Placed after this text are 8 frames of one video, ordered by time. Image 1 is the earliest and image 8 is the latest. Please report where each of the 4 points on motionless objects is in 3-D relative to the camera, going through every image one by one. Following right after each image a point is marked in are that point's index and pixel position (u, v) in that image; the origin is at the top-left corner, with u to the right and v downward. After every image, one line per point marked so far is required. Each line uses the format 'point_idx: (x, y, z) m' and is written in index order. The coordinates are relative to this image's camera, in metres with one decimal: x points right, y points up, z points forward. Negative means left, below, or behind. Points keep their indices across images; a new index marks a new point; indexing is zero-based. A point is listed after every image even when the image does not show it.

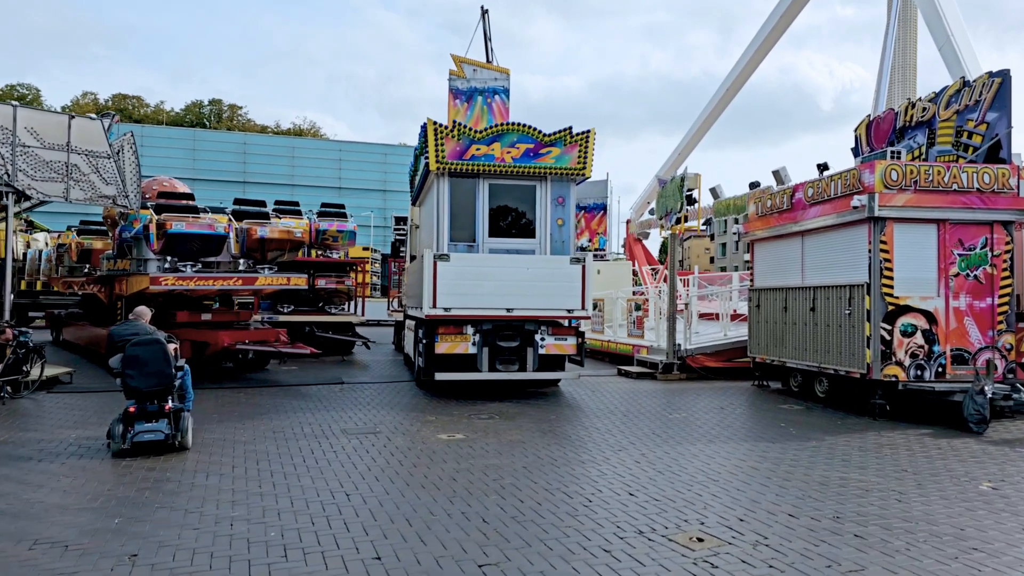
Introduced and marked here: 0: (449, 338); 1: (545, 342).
0: (-0.9, -0.7, +10.5) m
1: (+0.5, -0.8, +10.7) m
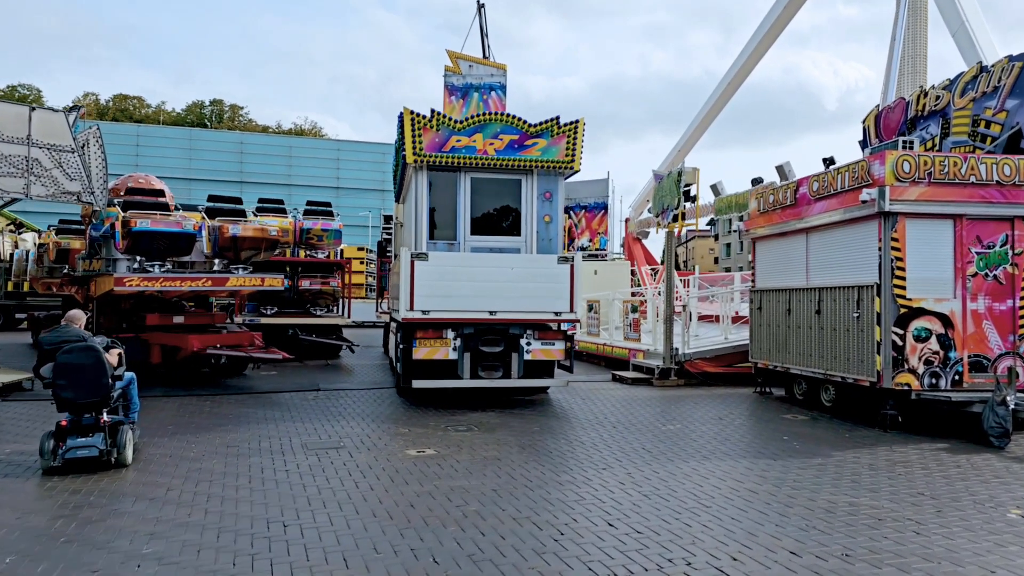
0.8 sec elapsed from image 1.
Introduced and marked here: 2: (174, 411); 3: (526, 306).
0: (-1.1, -0.7, +9.8) m
1: (+0.2, -0.8, +10.0) m
2: (-4.4, -1.6, +9.6) m
3: (+0.2, -0.2, +9.8) m
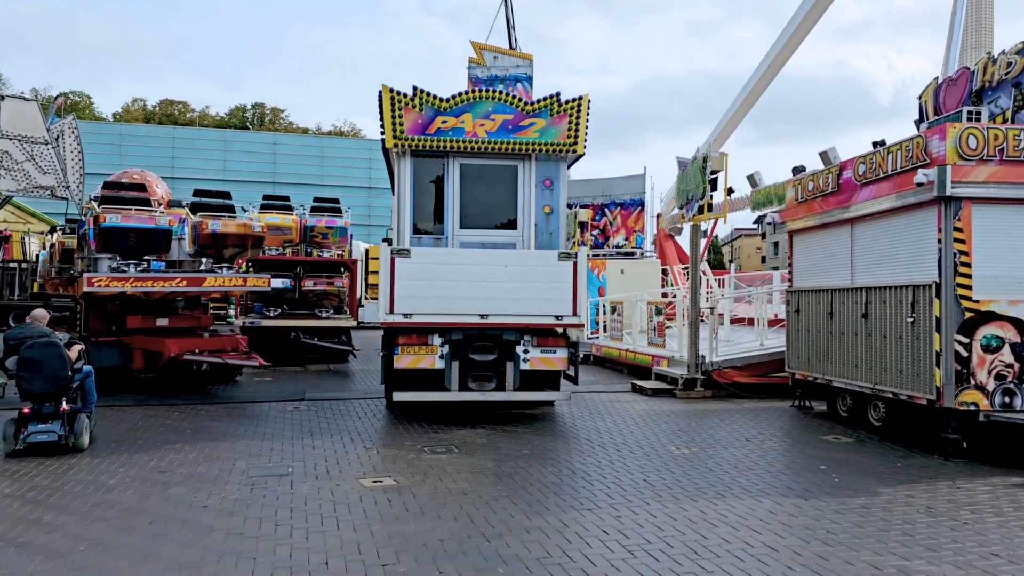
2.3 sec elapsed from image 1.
0: (-1.2, -0.7, +8.7) m
1: (+0.2, -0.8, +8.8) m
2: (-4.5, -1.6, +8.7) m
3: (+0.1, -0.2, +8.6) m
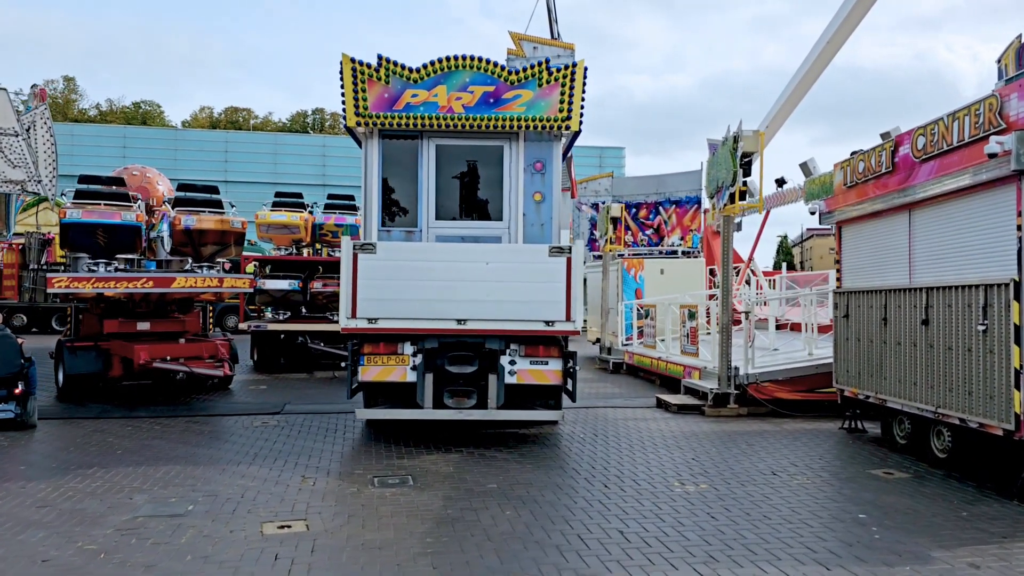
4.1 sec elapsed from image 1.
0: (-1.3, -0.7, +7.5) m
1: (0.0, -0.8, +7.6) m
2: (-4.6, -1.6, +7.8) m
3: (0.0, -0.2, +7.4) m
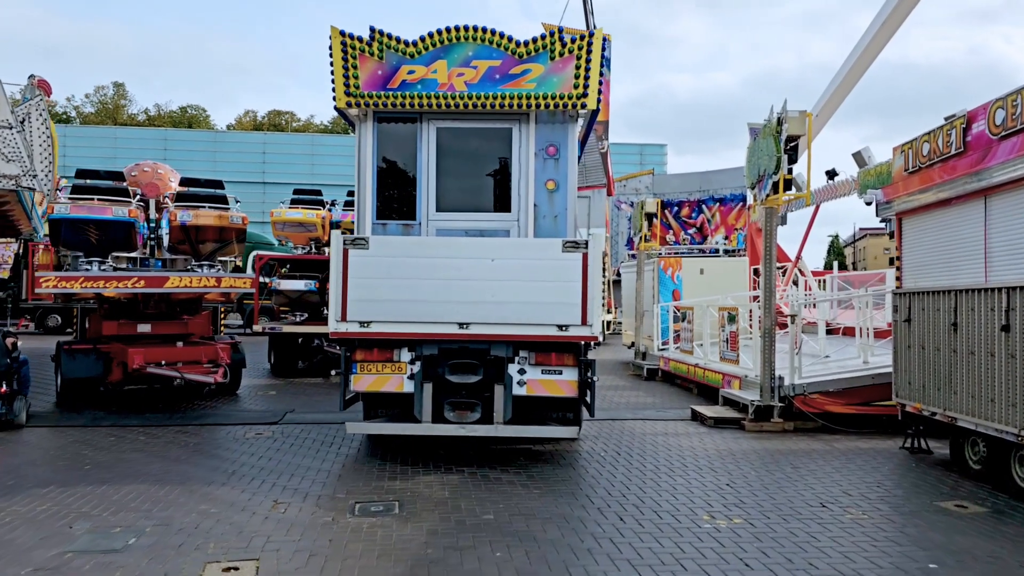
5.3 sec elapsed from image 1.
0: (-1.3, -0.7, +6.8) m
1: (+0.1, -0.8, +6.7) m
2: (-4.5, -1.6, +7.2) m
3: (0.0, -0.2, +6.5) m
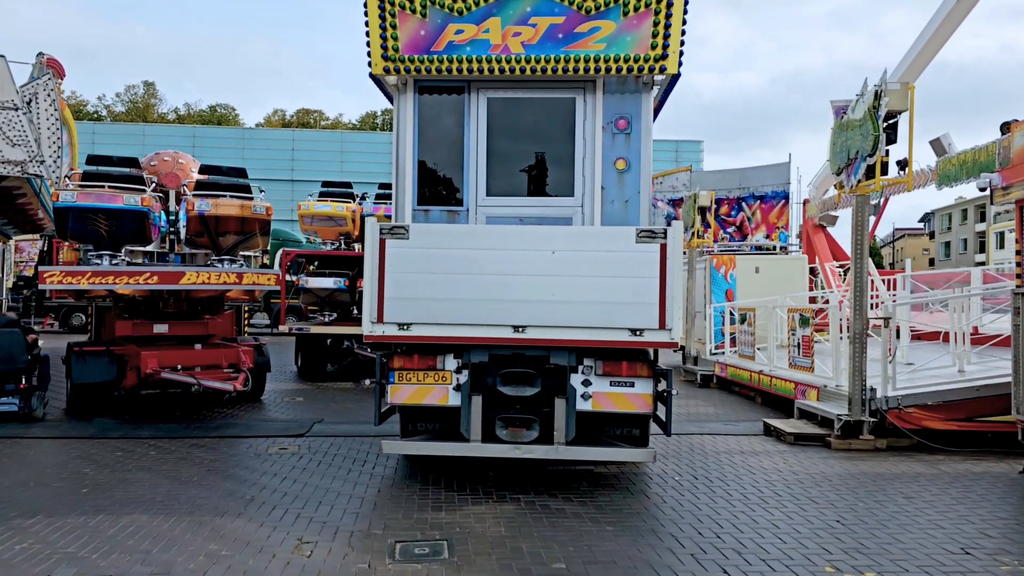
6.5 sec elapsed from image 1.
0: (-0.8, -0.7, +5.8) m
1: (+0.6, -0.8, +5.7) m
2: (-4.0, -1.5, +6.4) m
3: (+0.5, -0.2, +5.5) m
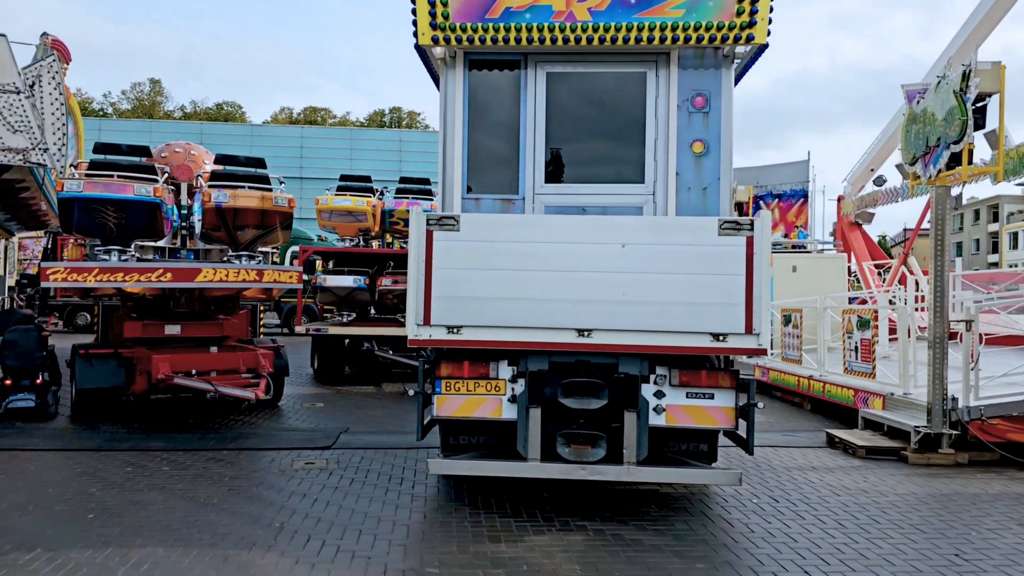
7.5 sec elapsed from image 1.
0: (-0.3, -0.7, +5.1) m
1: (+1.0, -0.8, +5.0) m
2: (-3.6, -1.5, +5.8) m
3: (+0.9, -0.2, +4.9) m
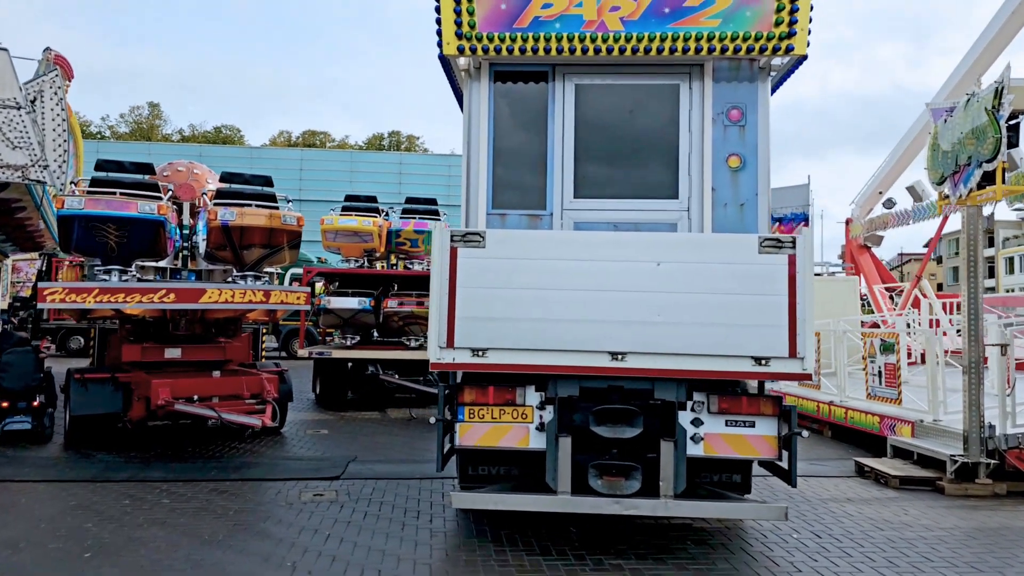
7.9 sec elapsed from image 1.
0: (-0.2, -0.8, +4.8) m
1: (+1.2, -0.9, +4.7) m
2: (-3.4, -1.7, +5.4) m
3: (+1.1, -0.3, +4.6) m
